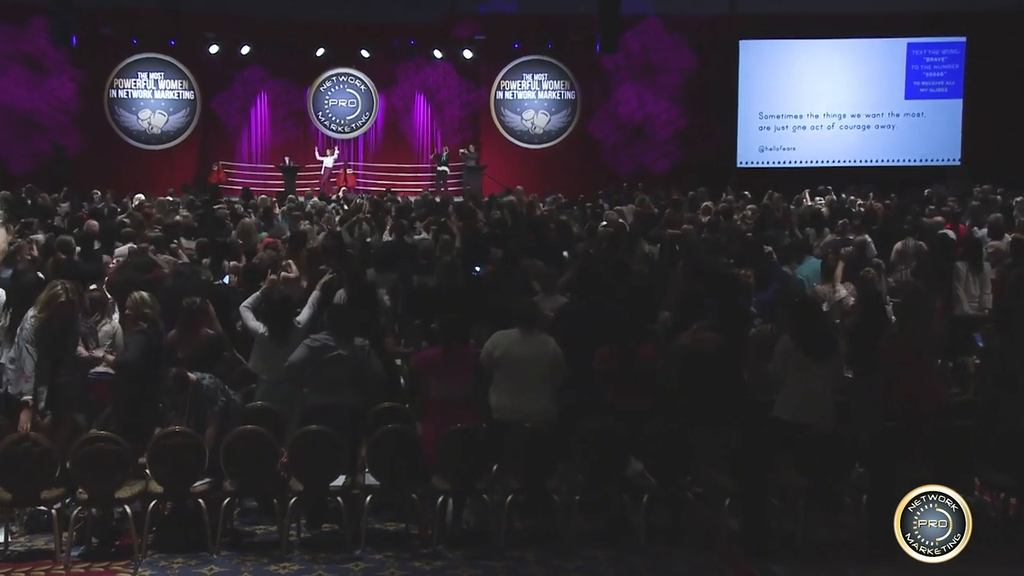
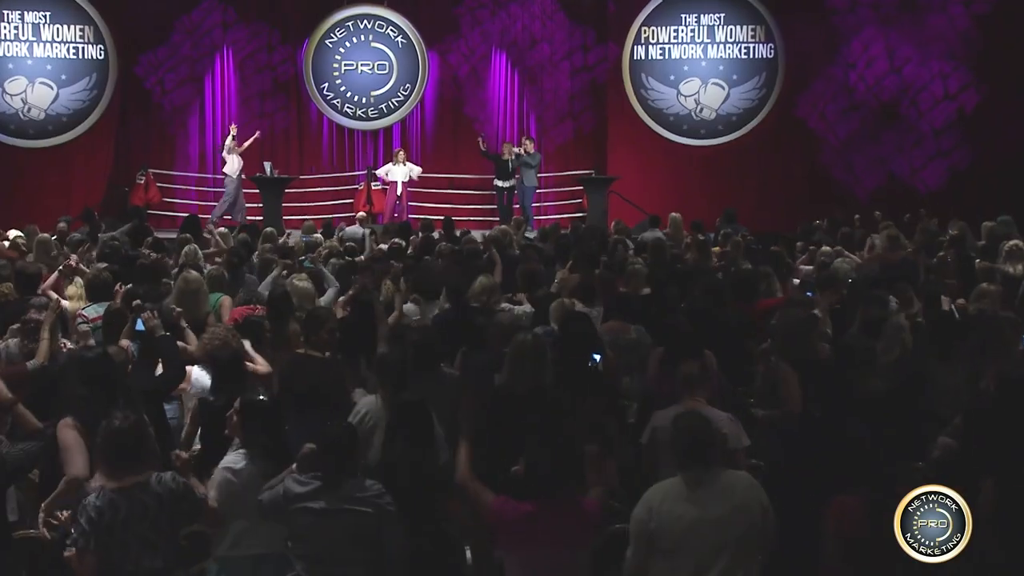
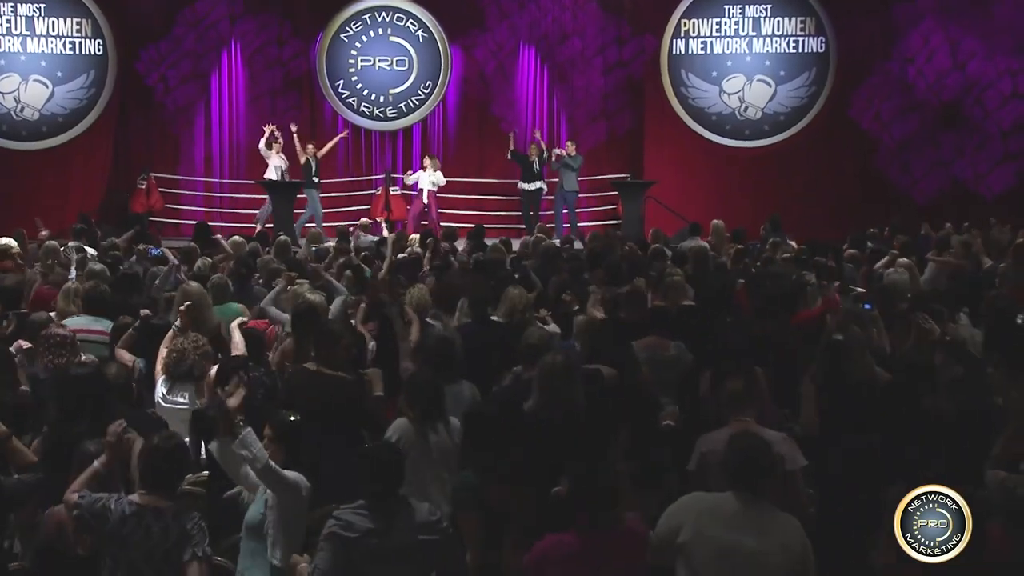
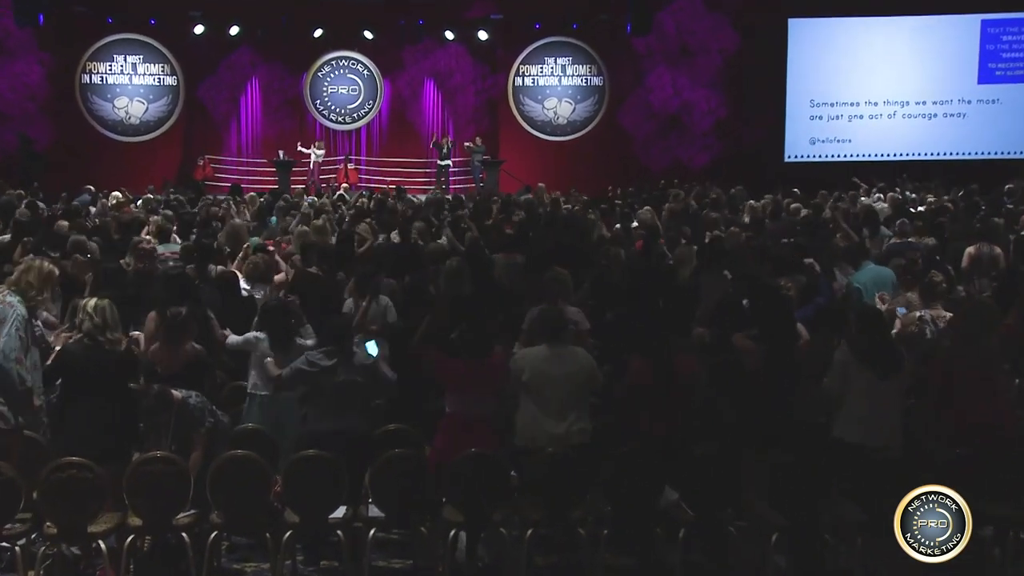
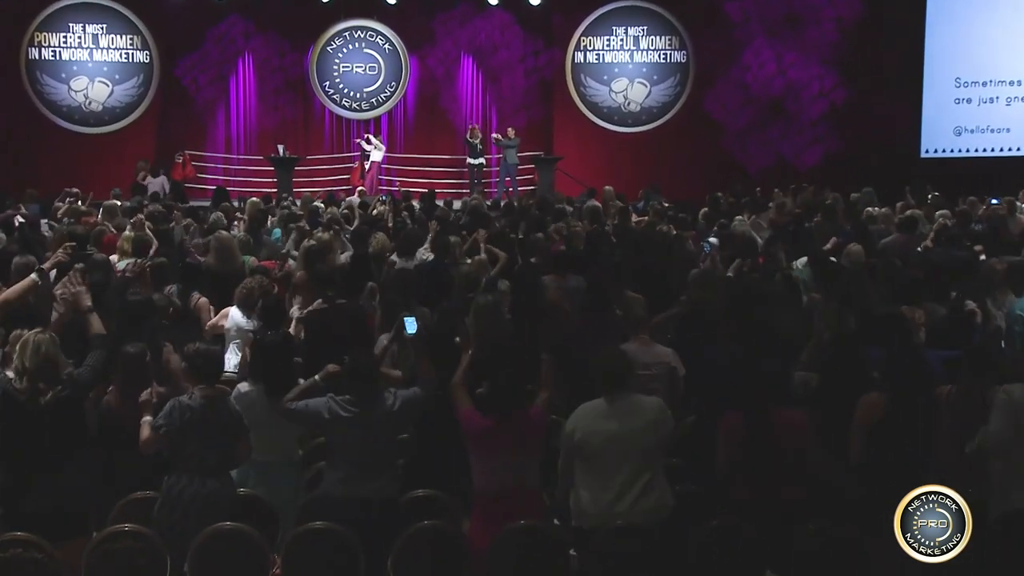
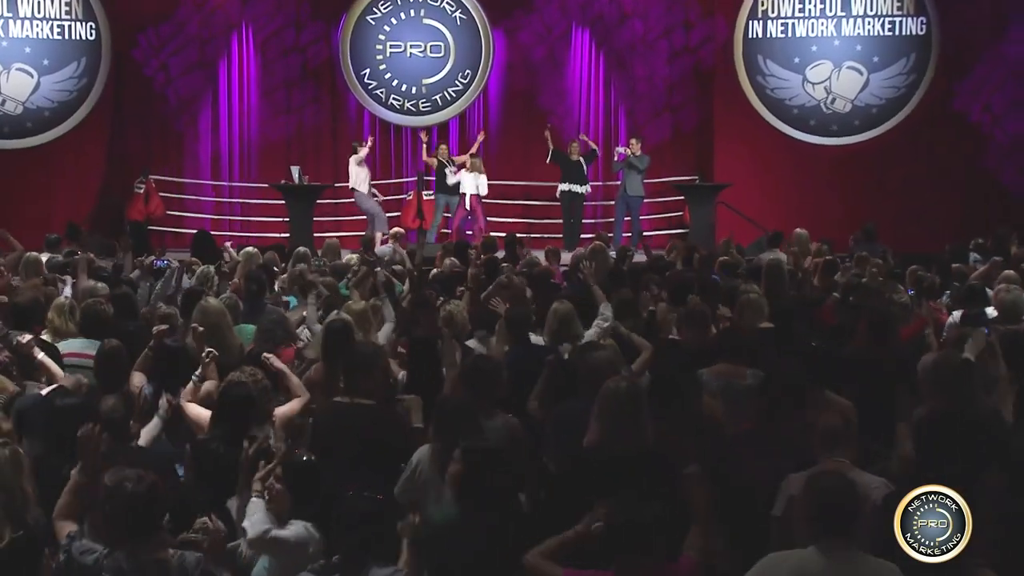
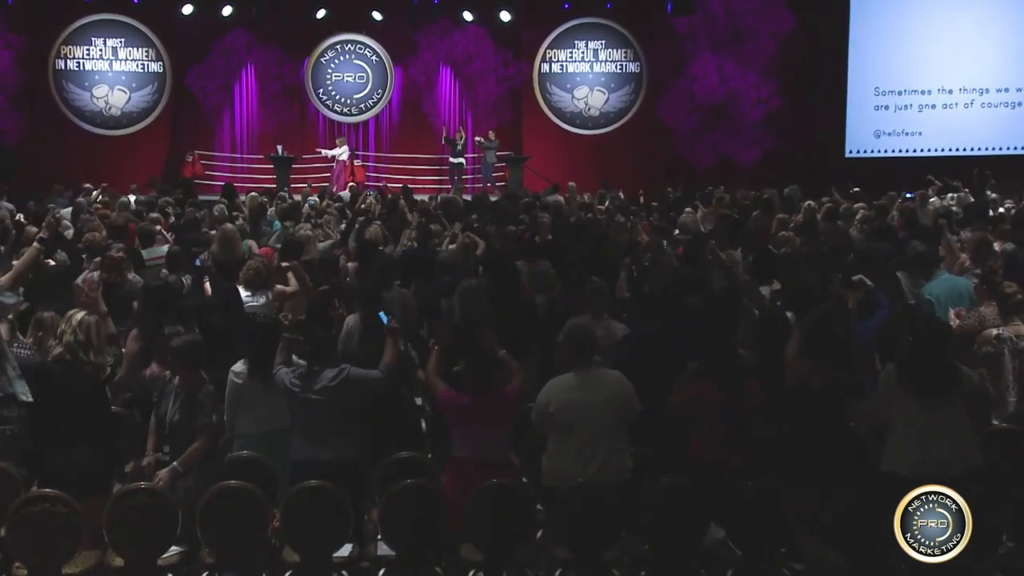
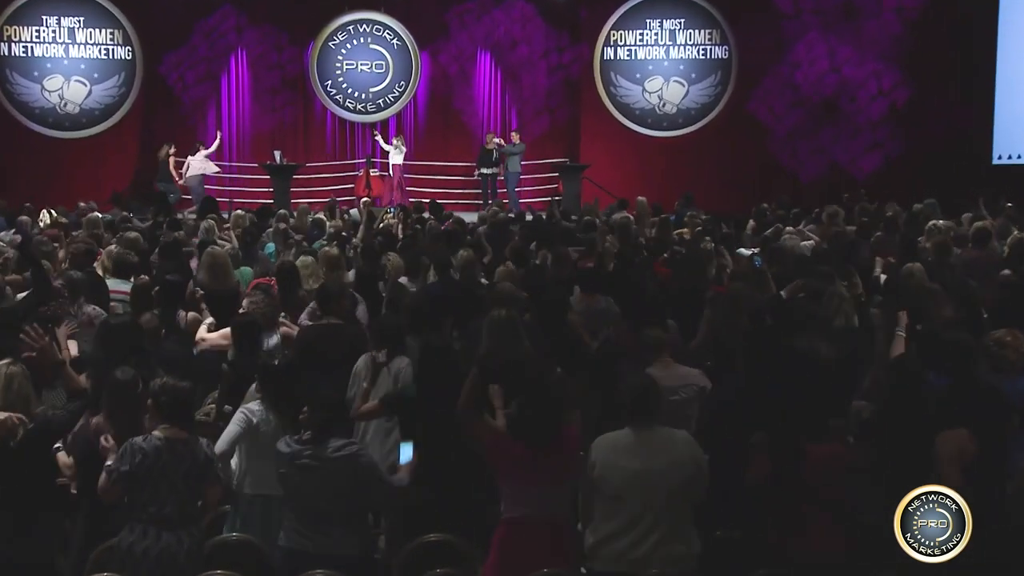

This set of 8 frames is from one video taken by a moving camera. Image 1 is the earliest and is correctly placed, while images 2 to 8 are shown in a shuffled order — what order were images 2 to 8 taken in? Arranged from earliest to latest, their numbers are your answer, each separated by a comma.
4, 7, 5, 8, 2, 3, 6
